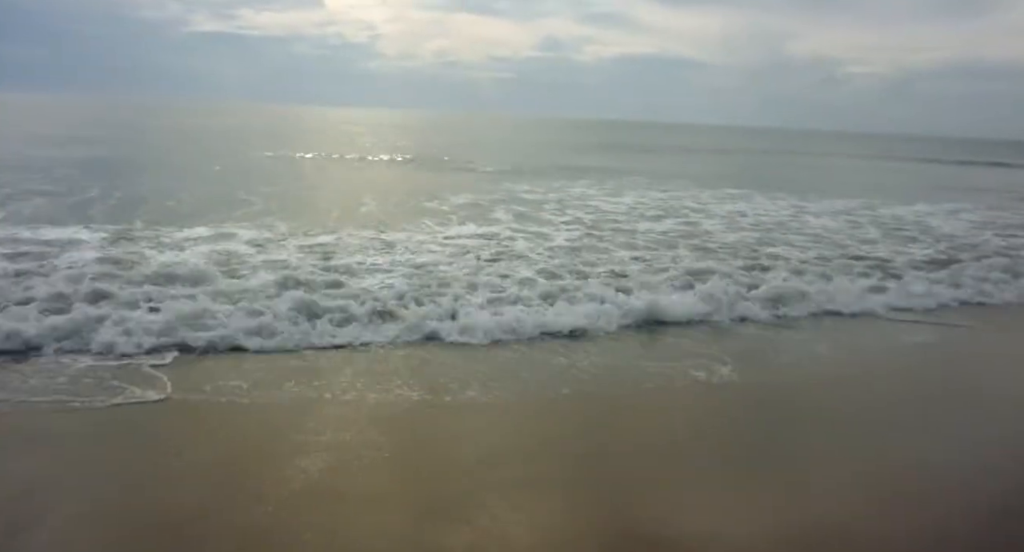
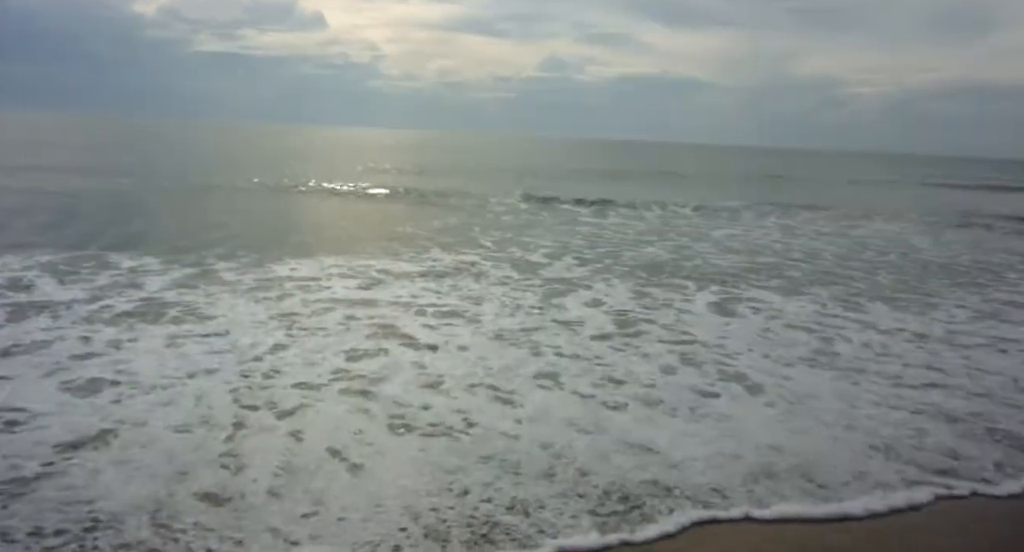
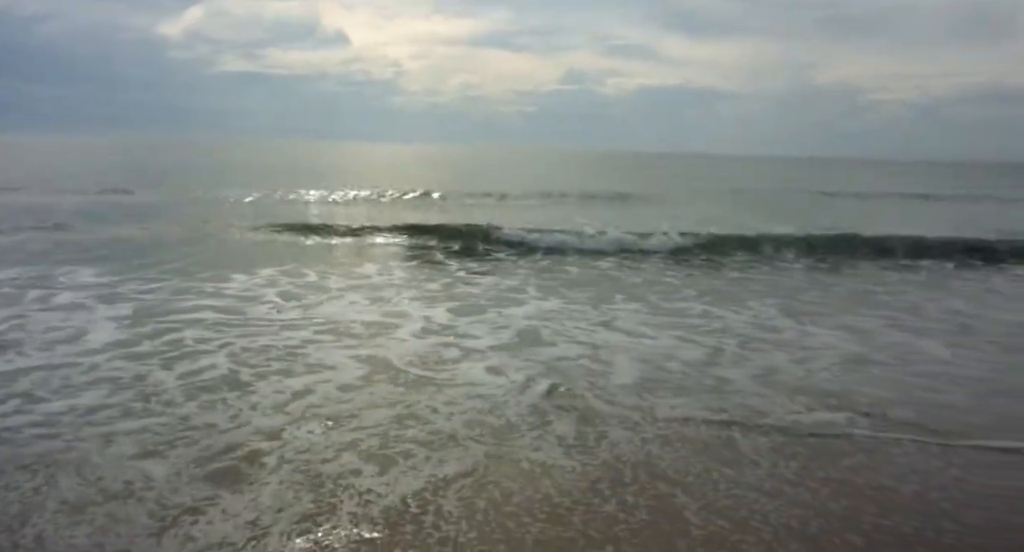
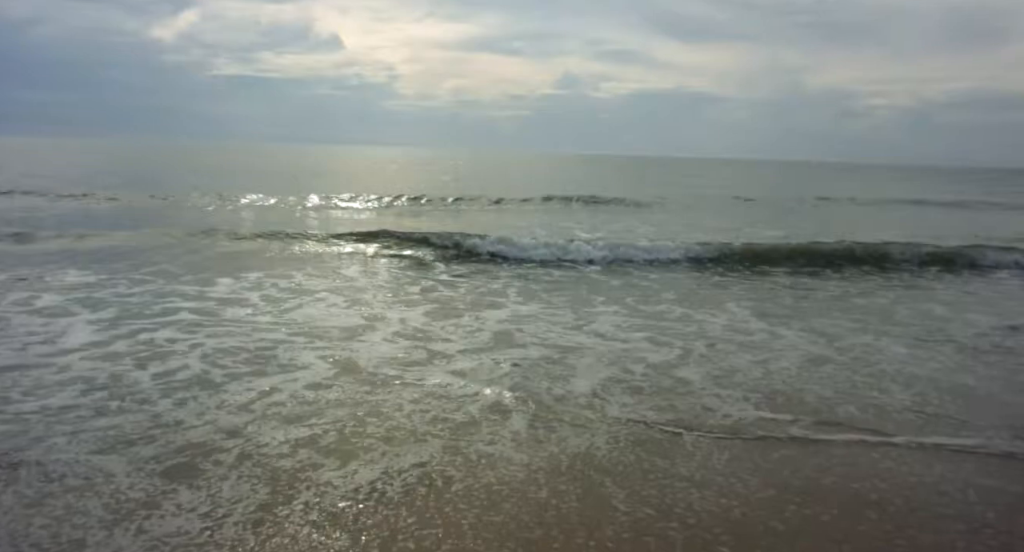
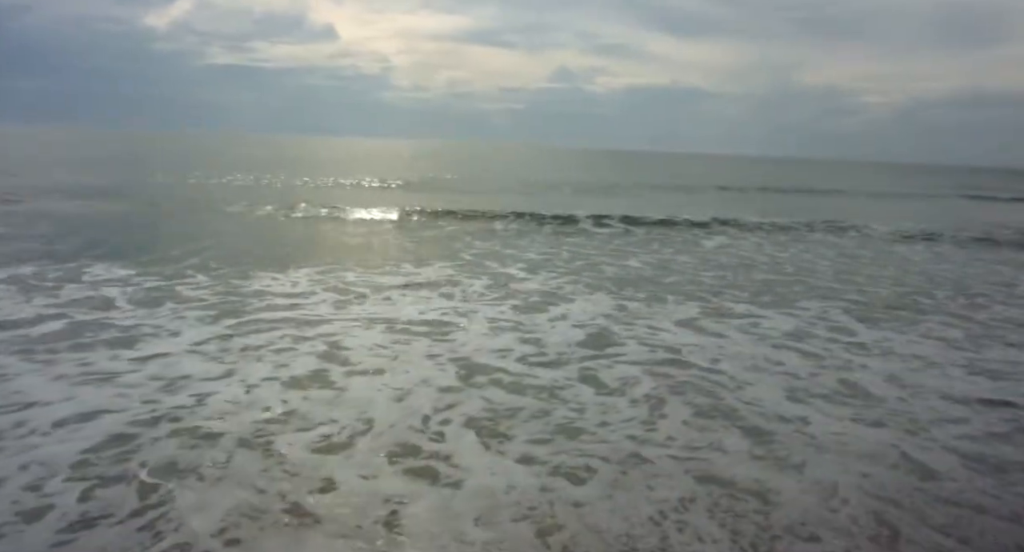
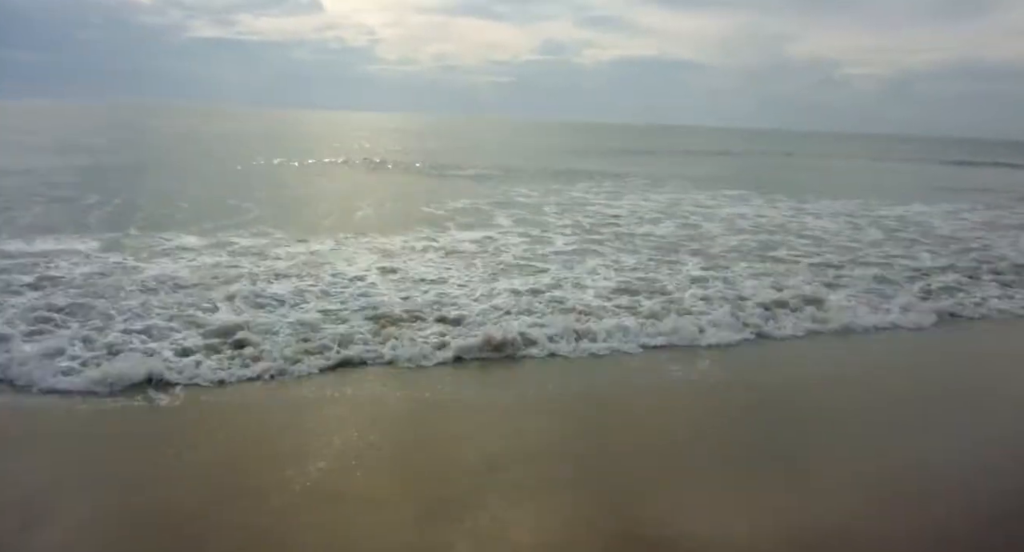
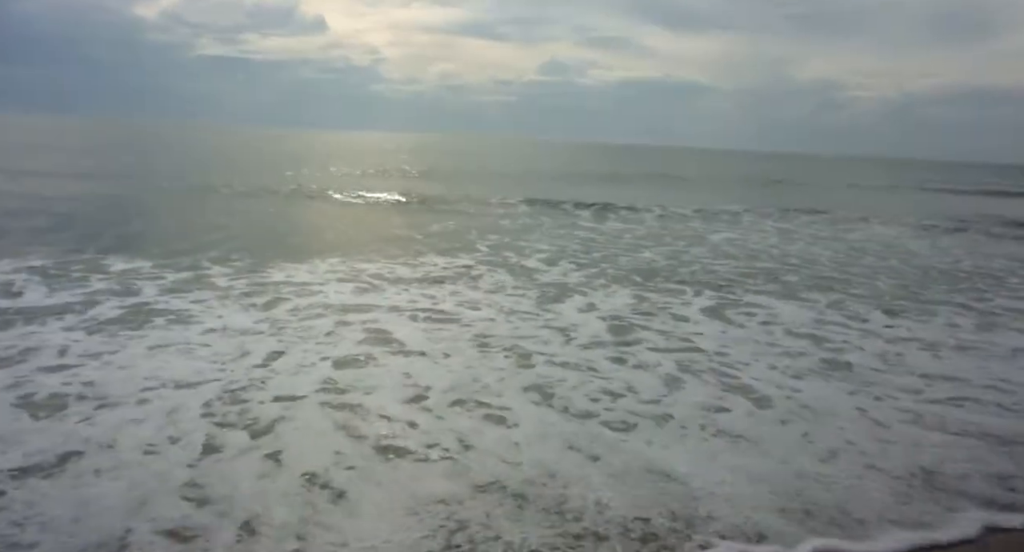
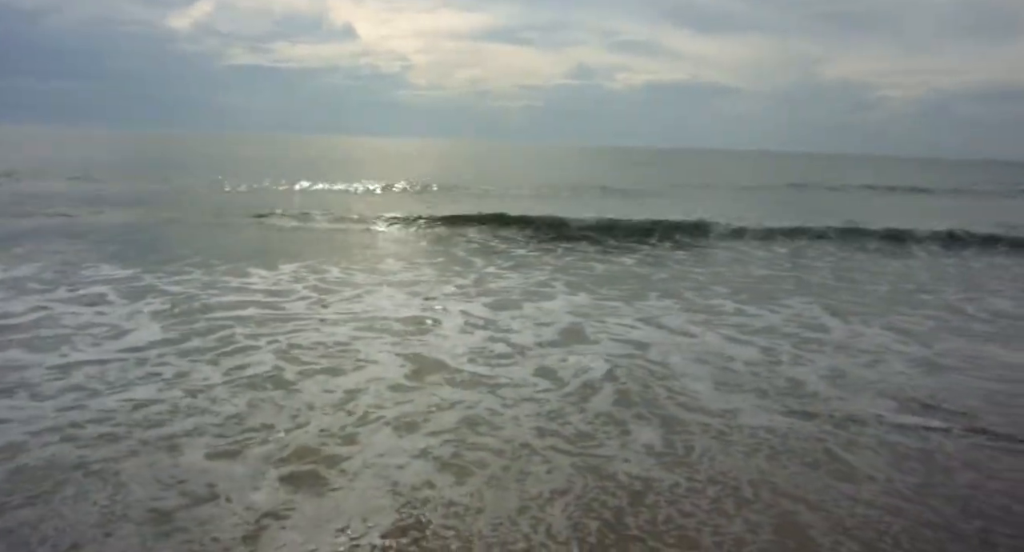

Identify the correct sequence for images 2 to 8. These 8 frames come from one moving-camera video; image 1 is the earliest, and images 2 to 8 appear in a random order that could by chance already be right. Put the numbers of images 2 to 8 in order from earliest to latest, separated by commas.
6, 2, 7, 5, 8, 3, 4
